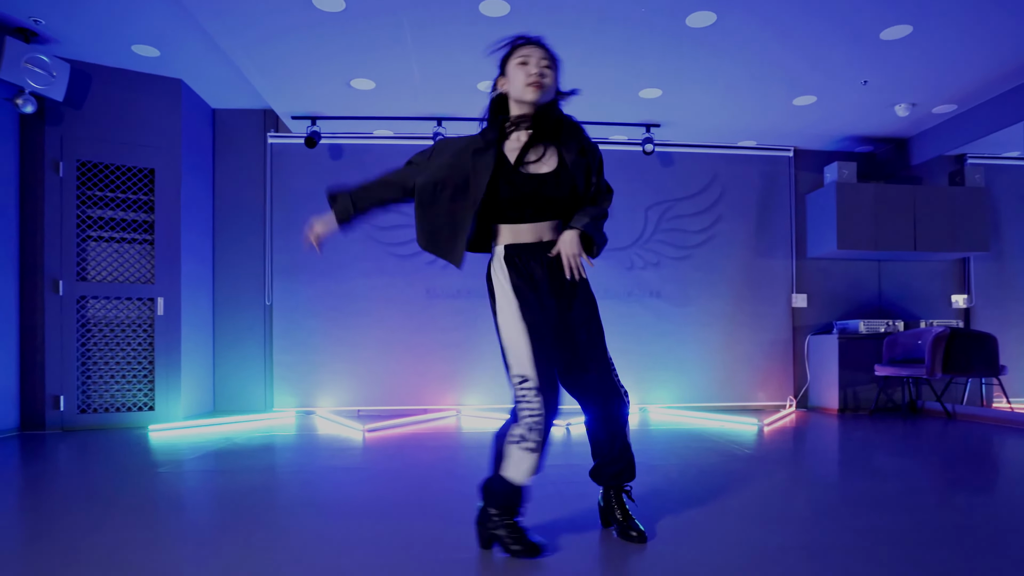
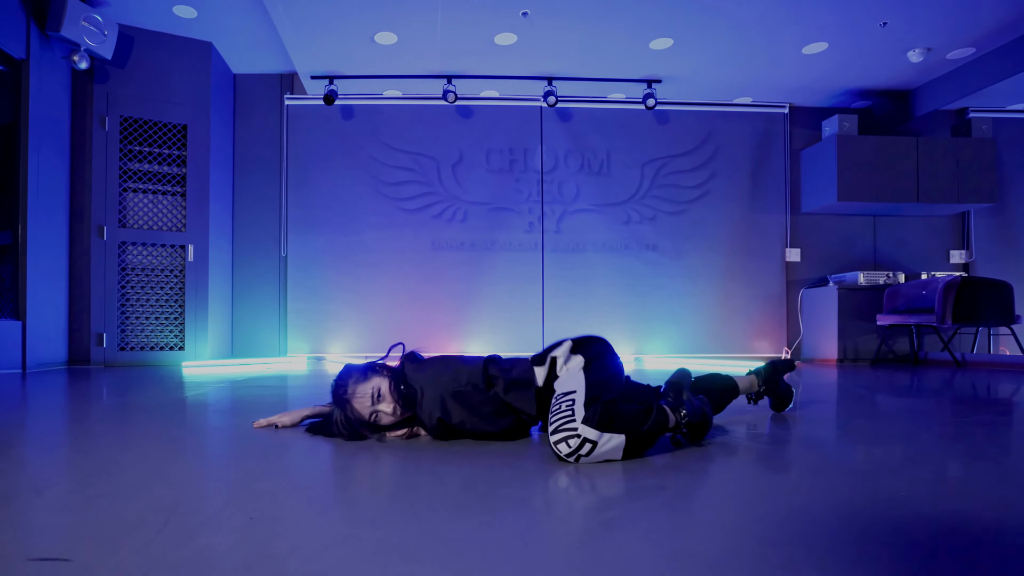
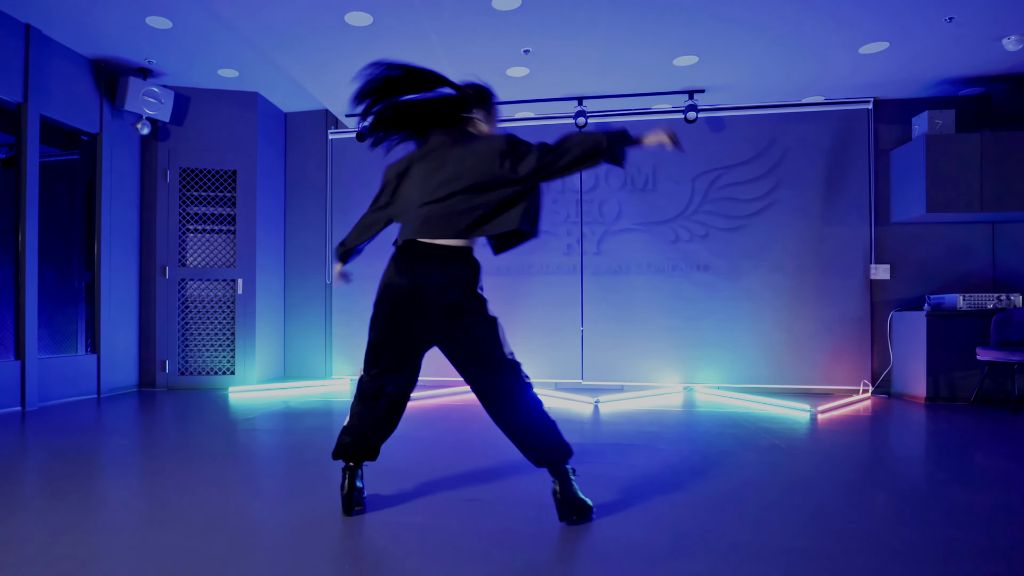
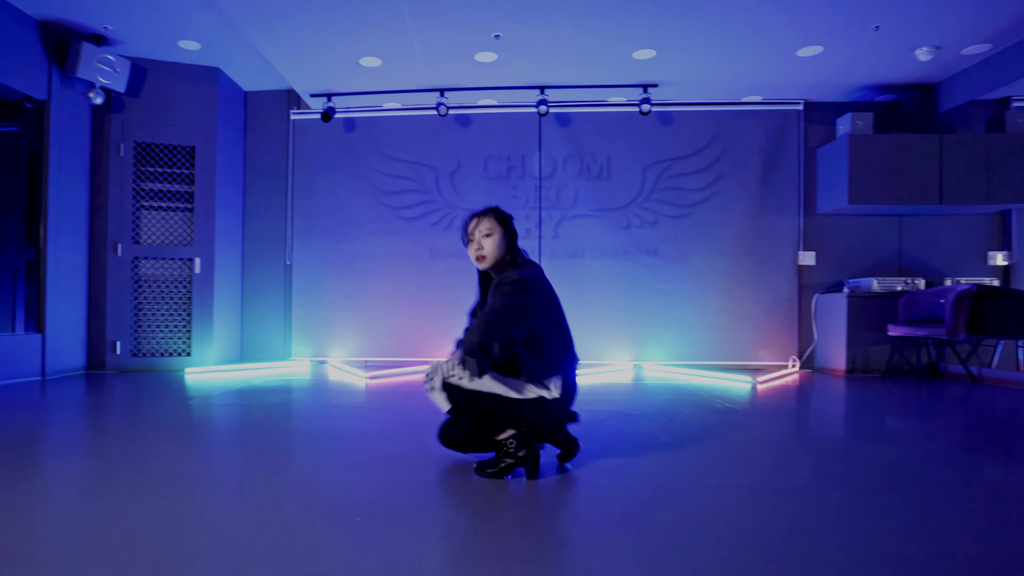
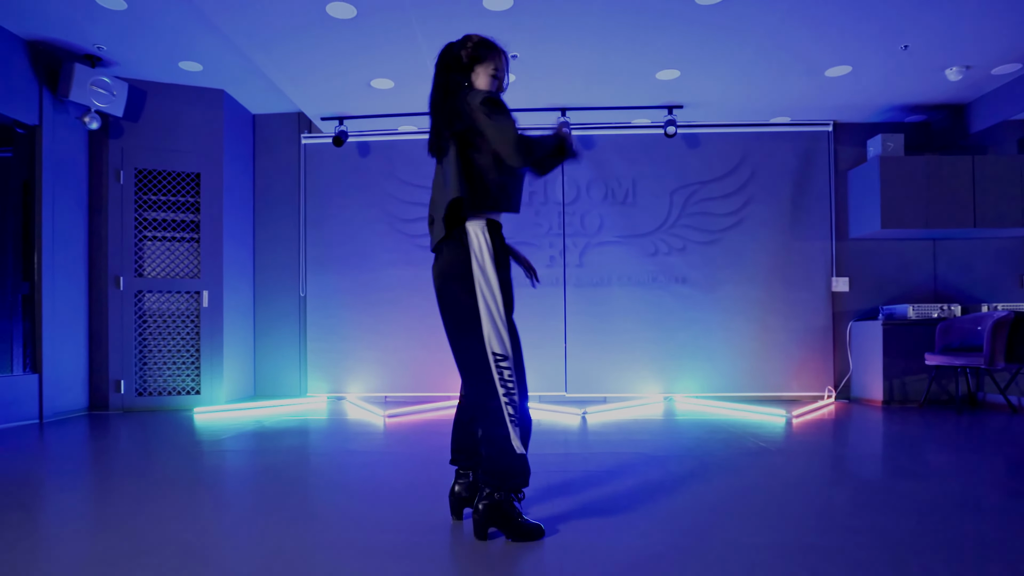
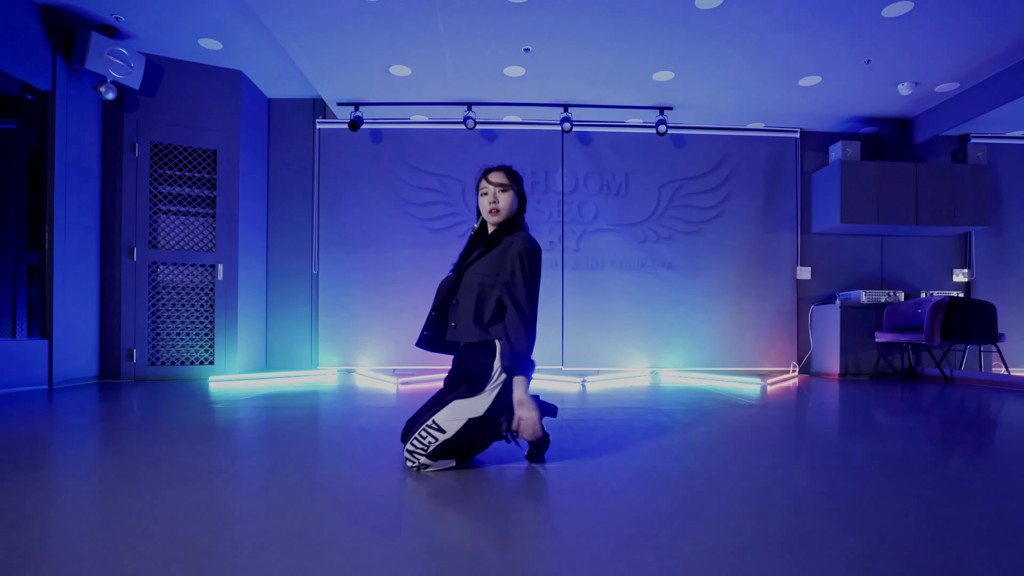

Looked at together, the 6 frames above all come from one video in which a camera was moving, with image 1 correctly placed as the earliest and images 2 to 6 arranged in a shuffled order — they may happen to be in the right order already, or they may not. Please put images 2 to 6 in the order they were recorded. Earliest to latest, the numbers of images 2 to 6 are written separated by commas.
5, 3, 4, 6, 2
